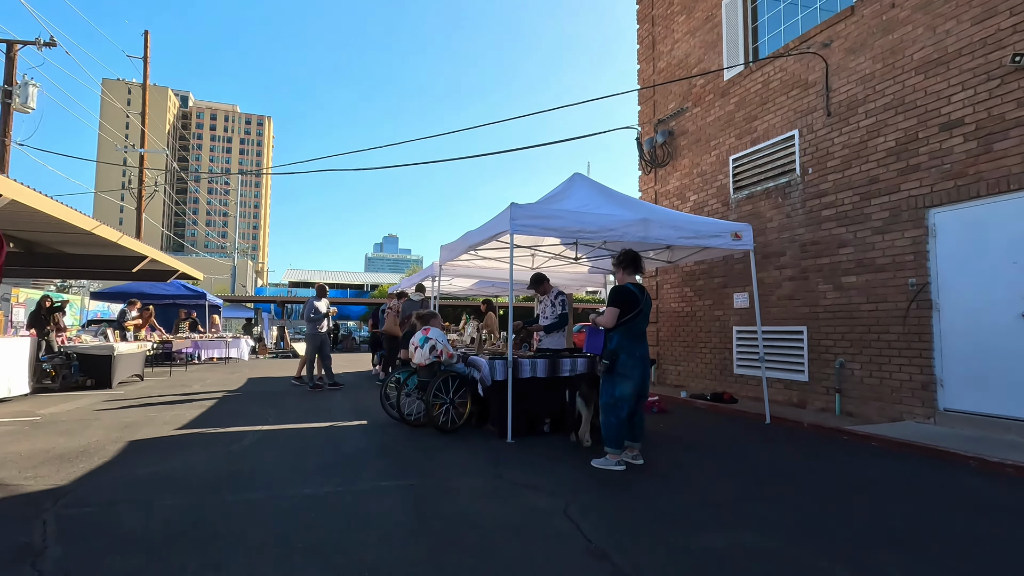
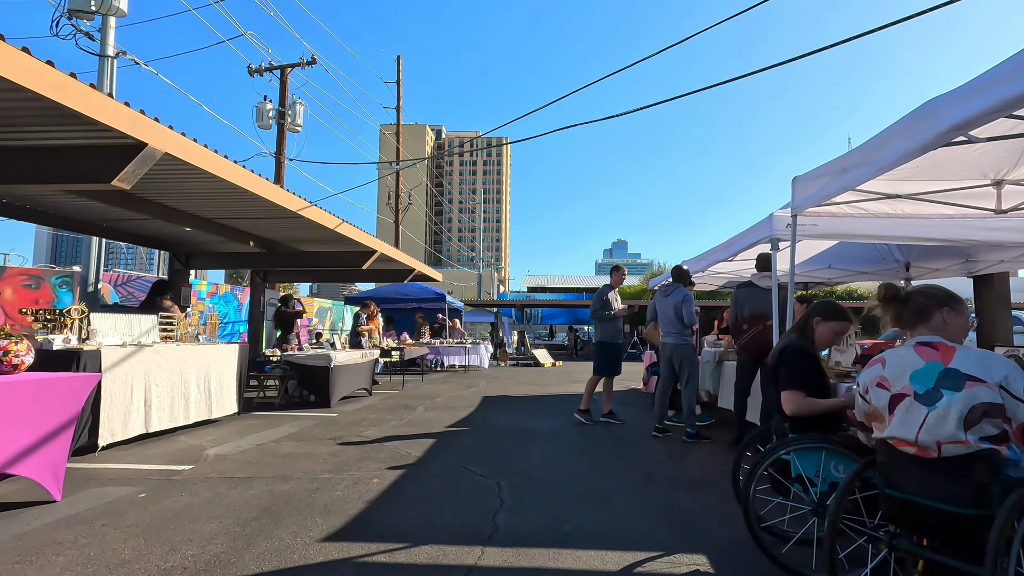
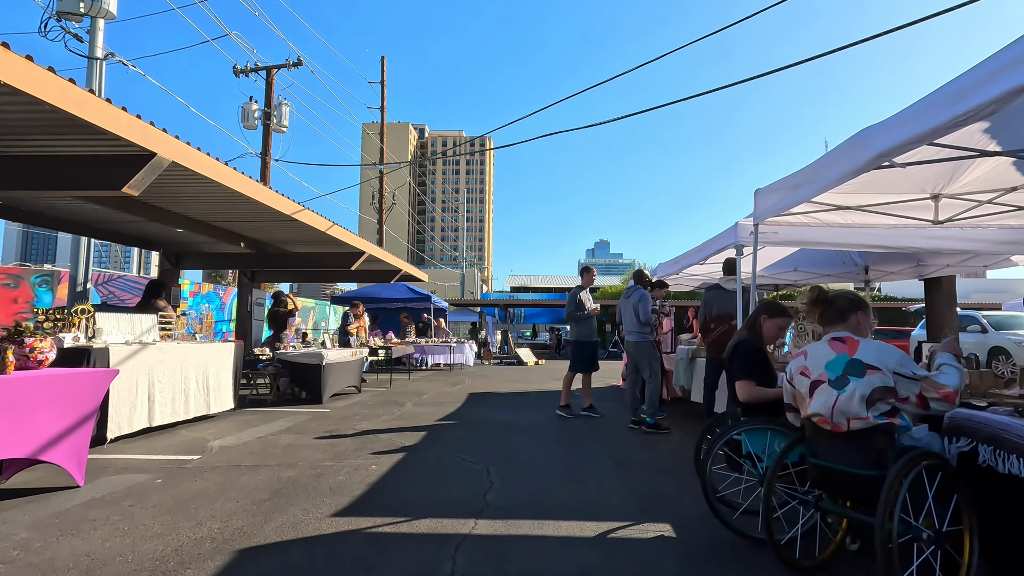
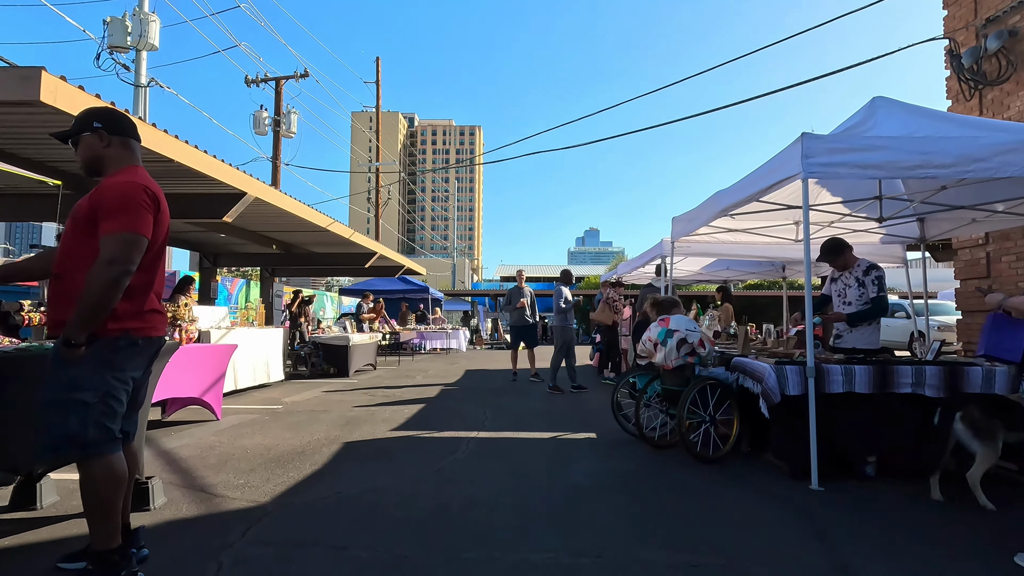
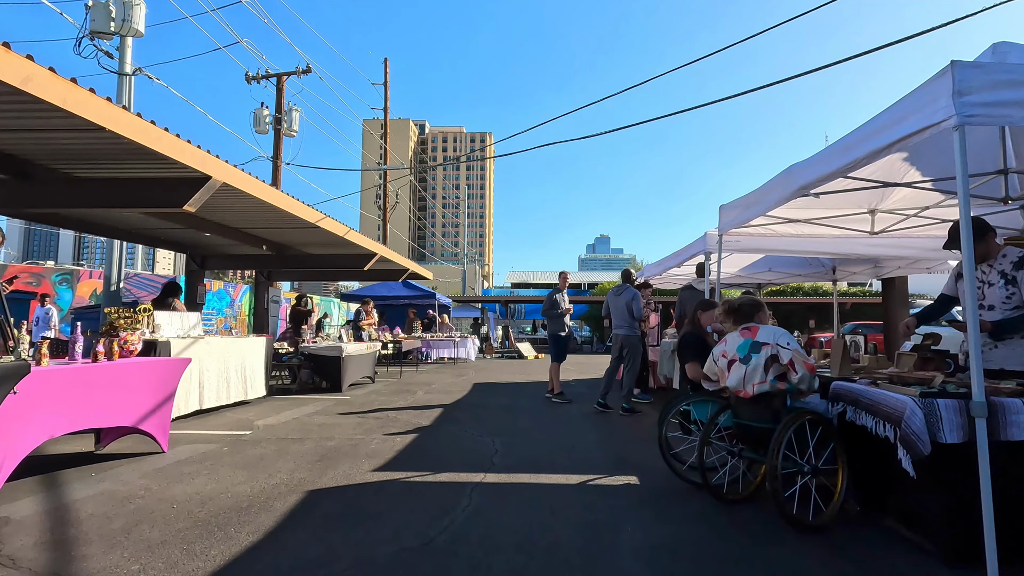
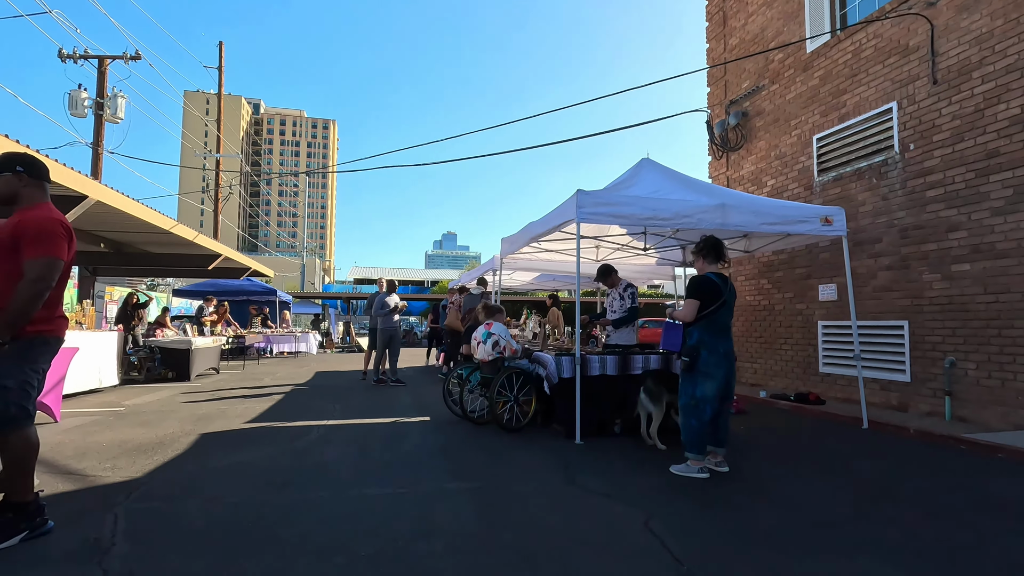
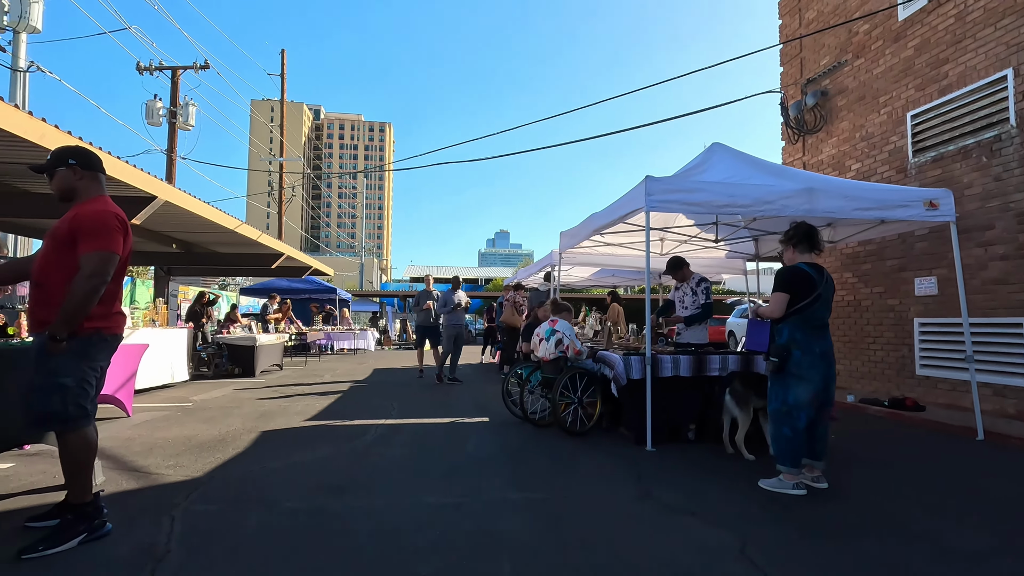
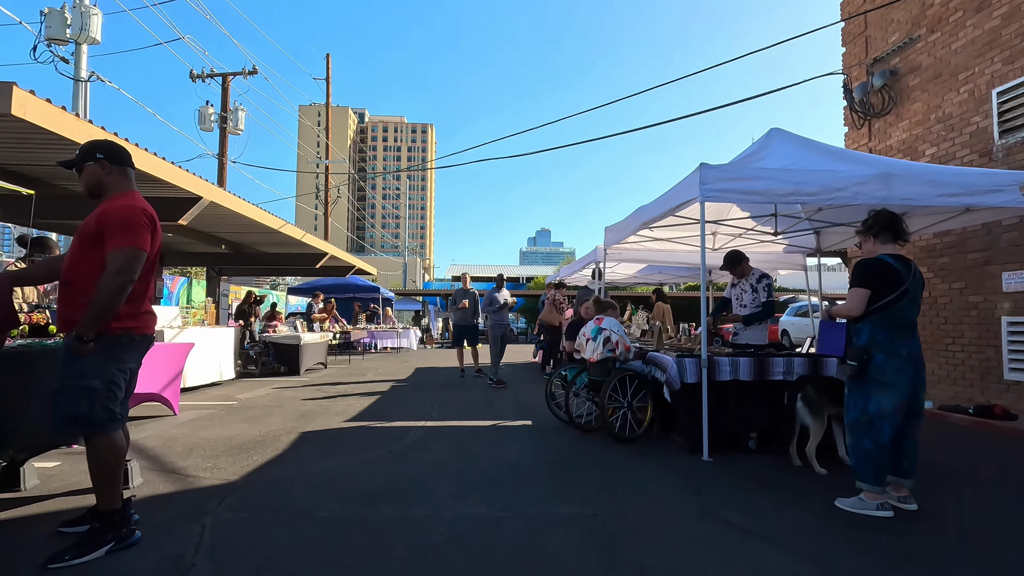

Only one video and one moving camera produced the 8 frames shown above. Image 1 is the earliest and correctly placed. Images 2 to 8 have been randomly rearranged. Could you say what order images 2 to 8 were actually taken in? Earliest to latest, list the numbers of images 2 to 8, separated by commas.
6, 7, 8, 4, 5, 3, 2
